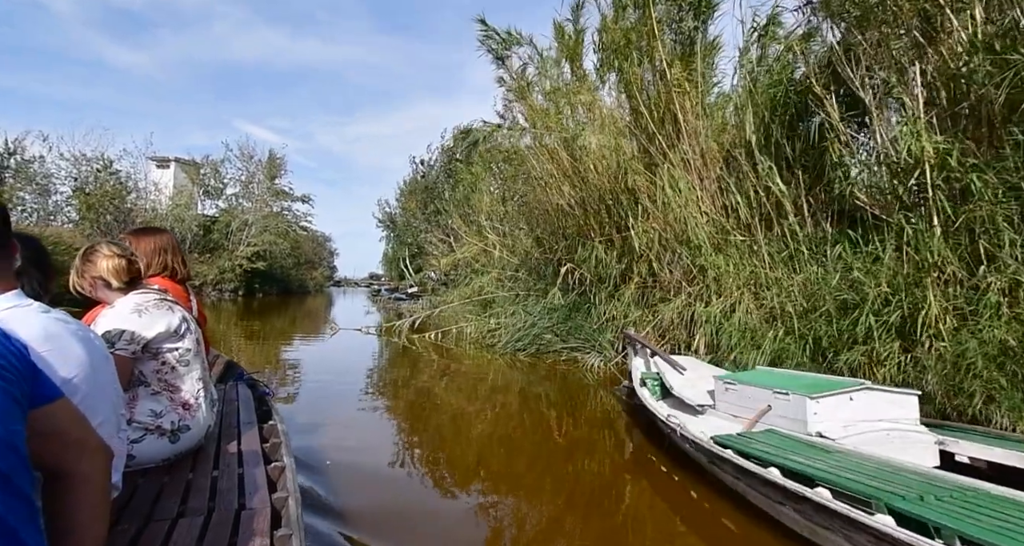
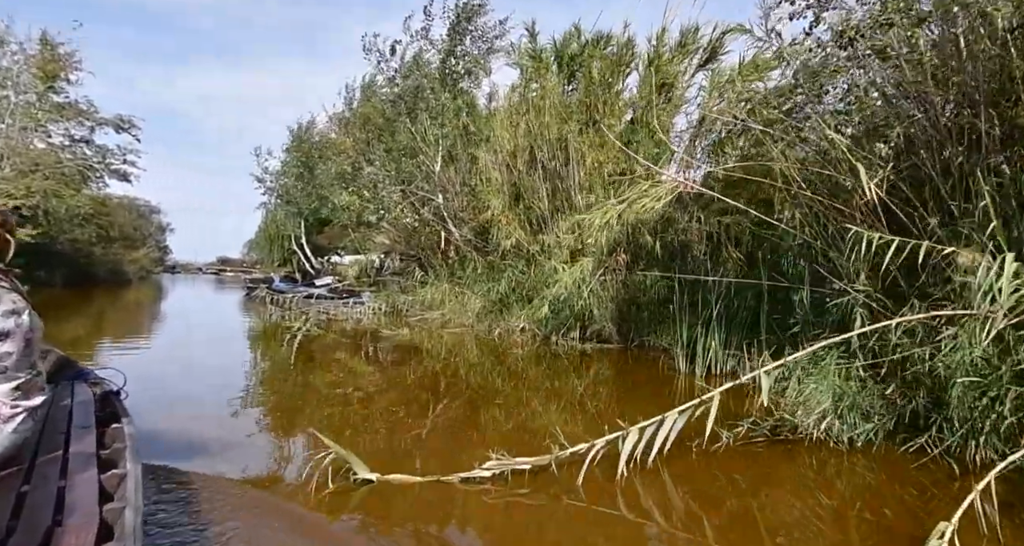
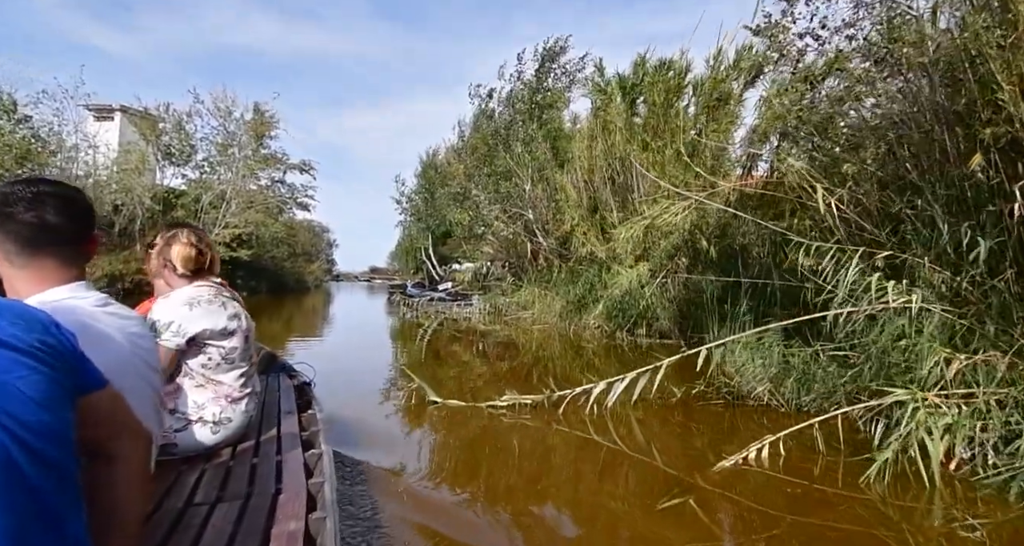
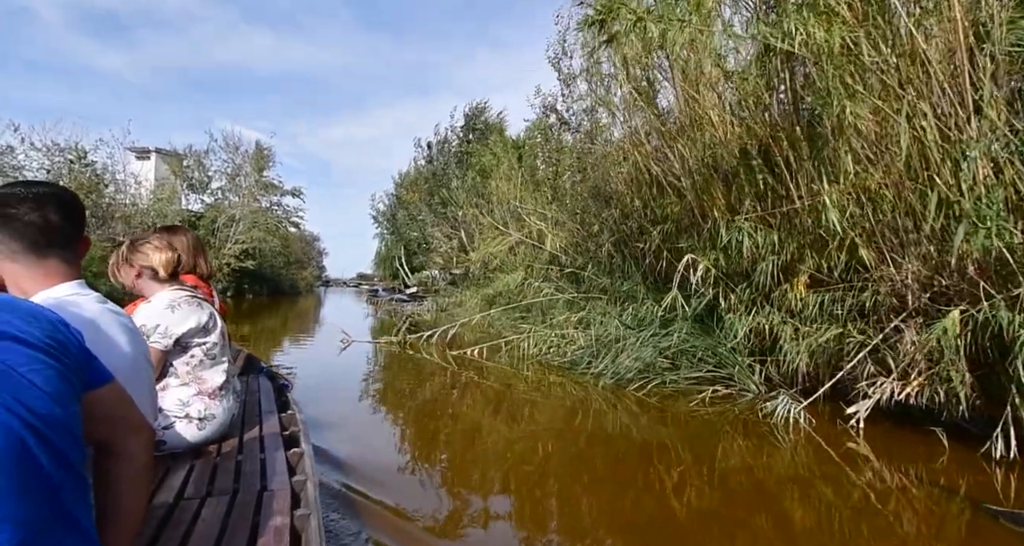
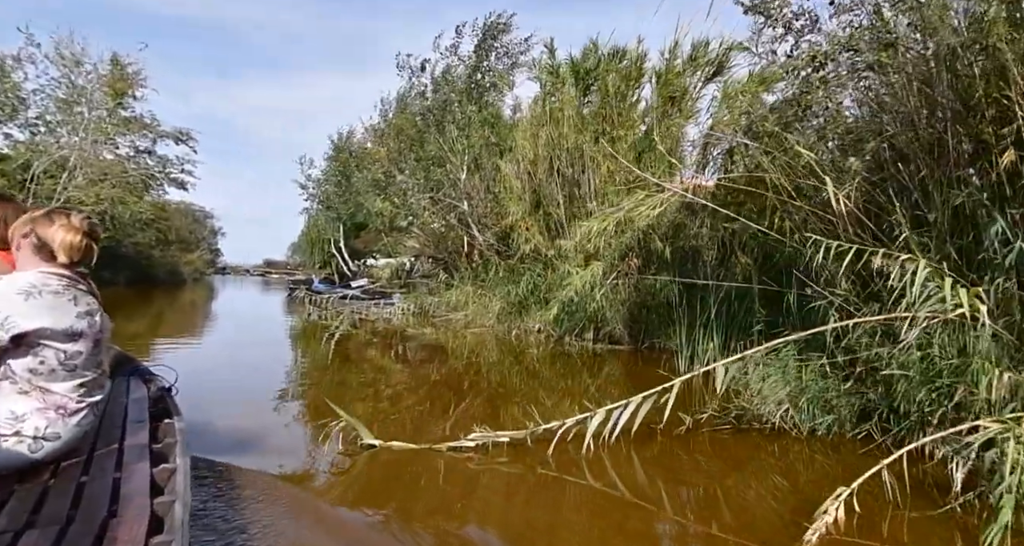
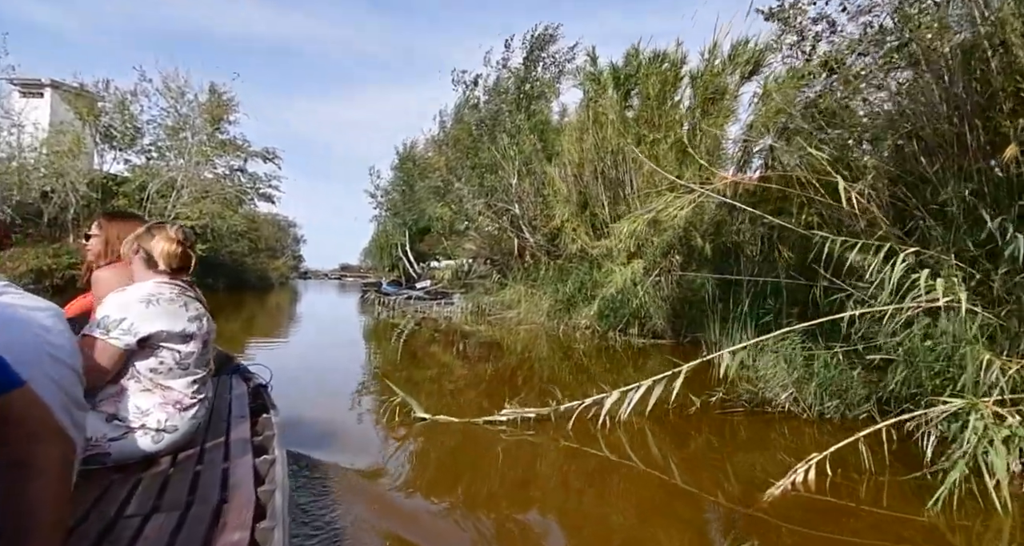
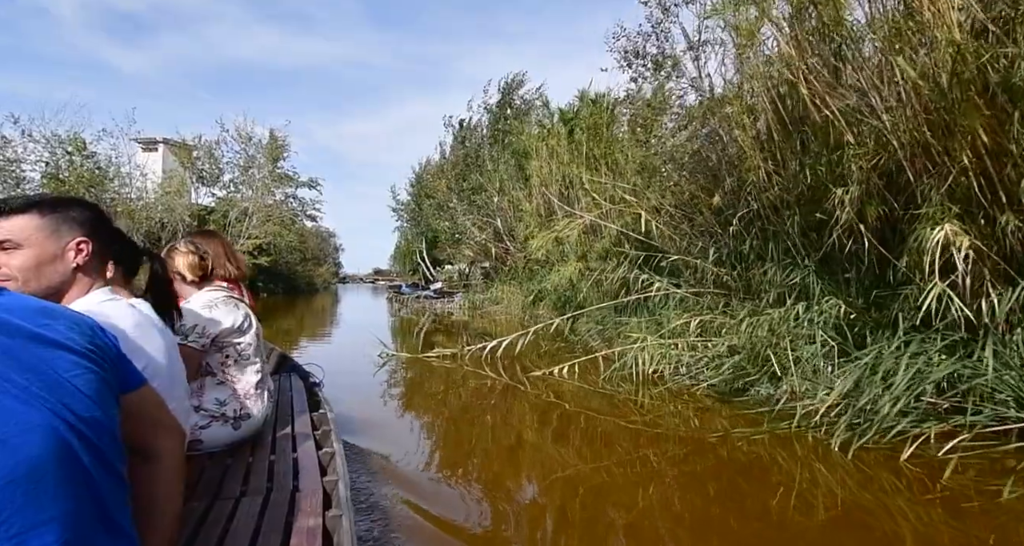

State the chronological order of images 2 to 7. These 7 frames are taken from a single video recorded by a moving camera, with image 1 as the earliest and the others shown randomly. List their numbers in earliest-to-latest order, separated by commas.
4, 7, 3, 6, 5, 2
